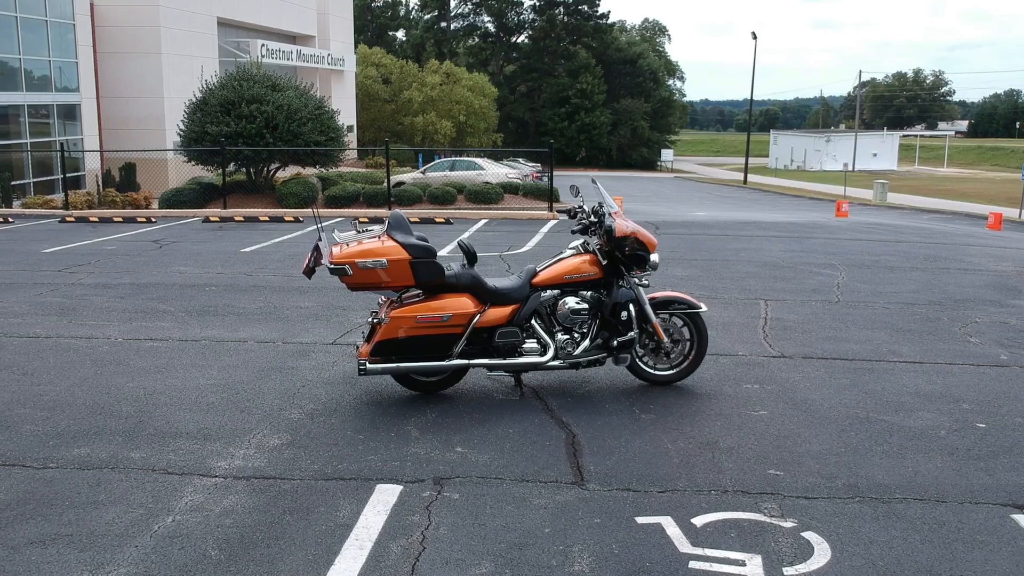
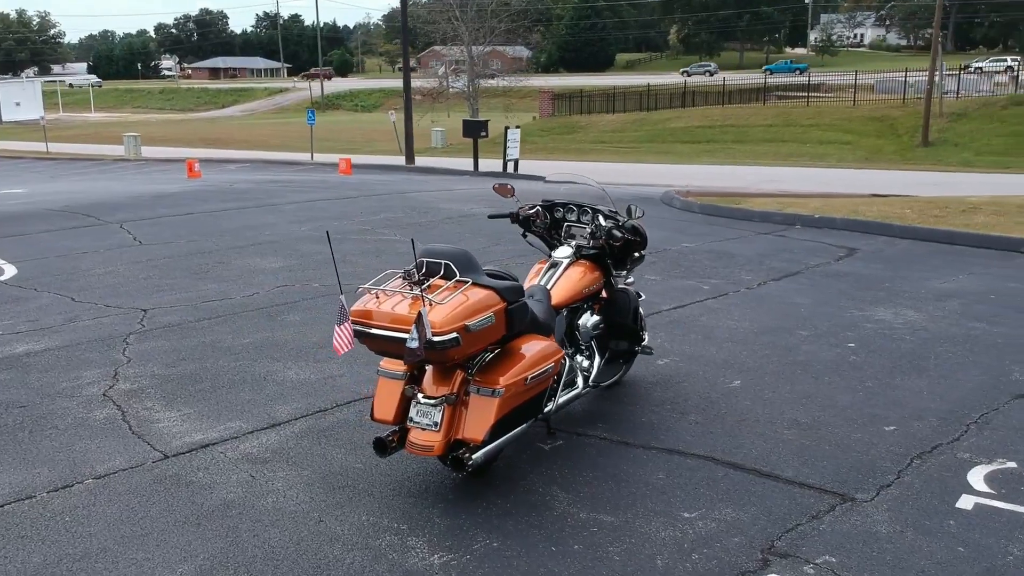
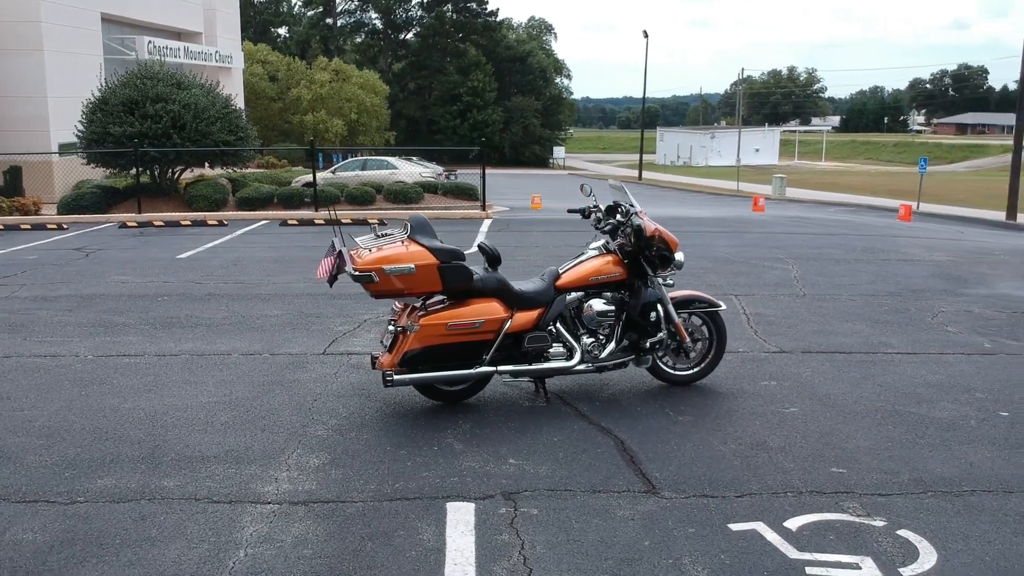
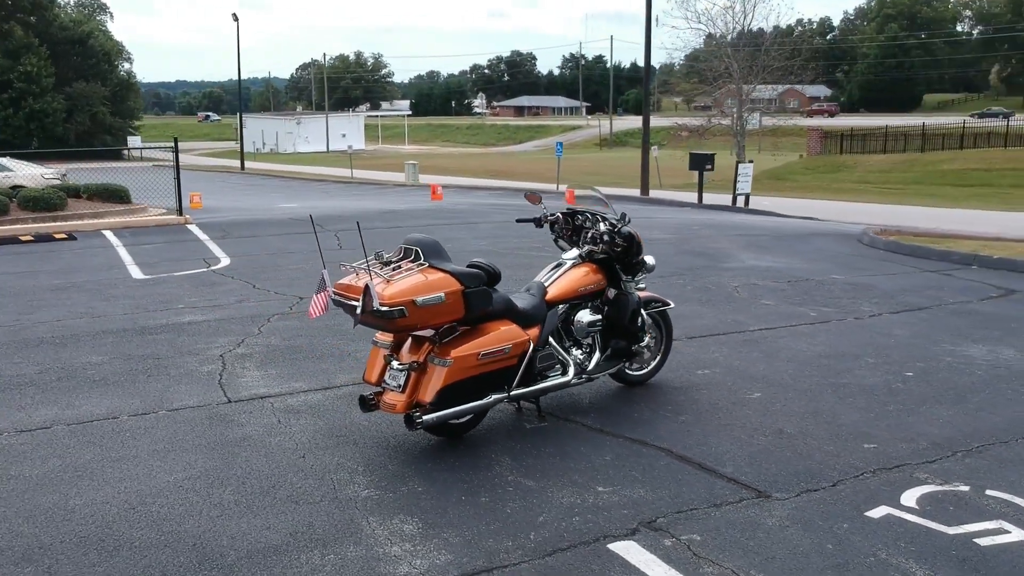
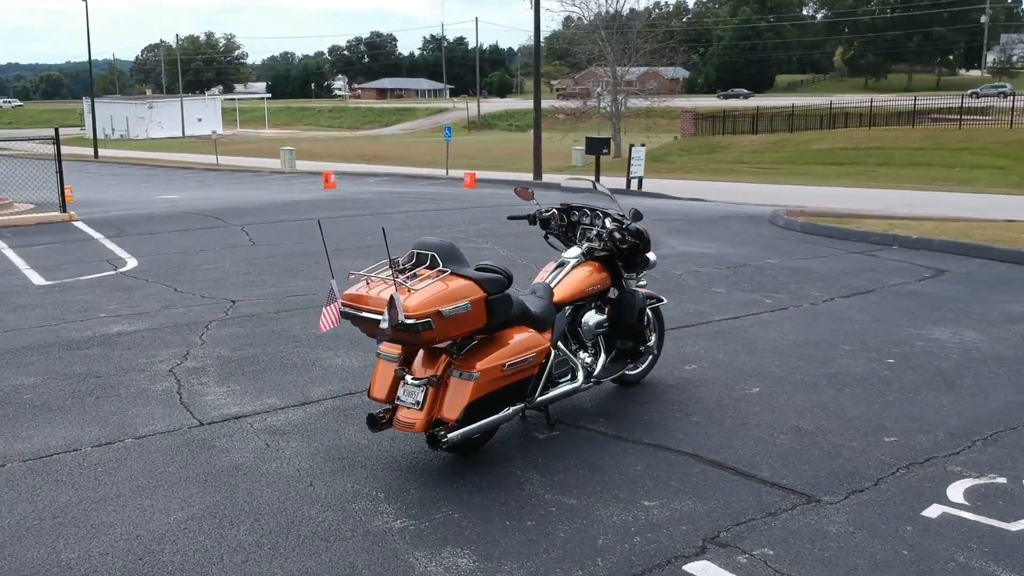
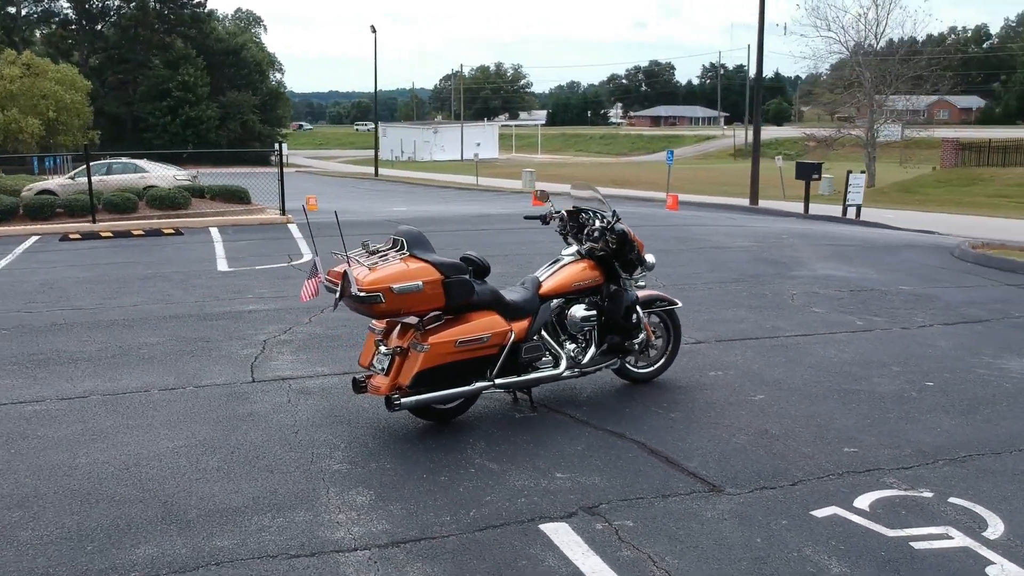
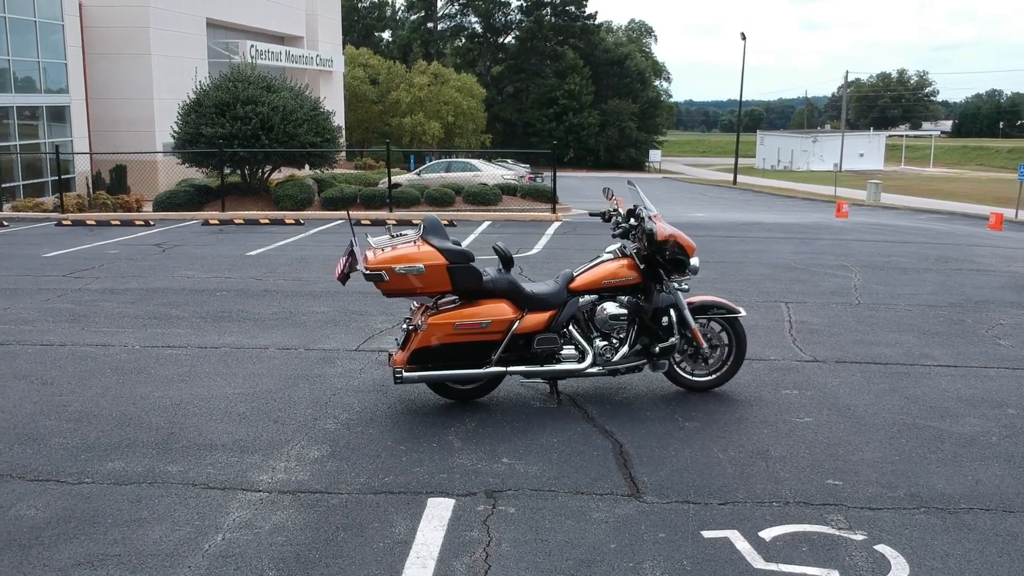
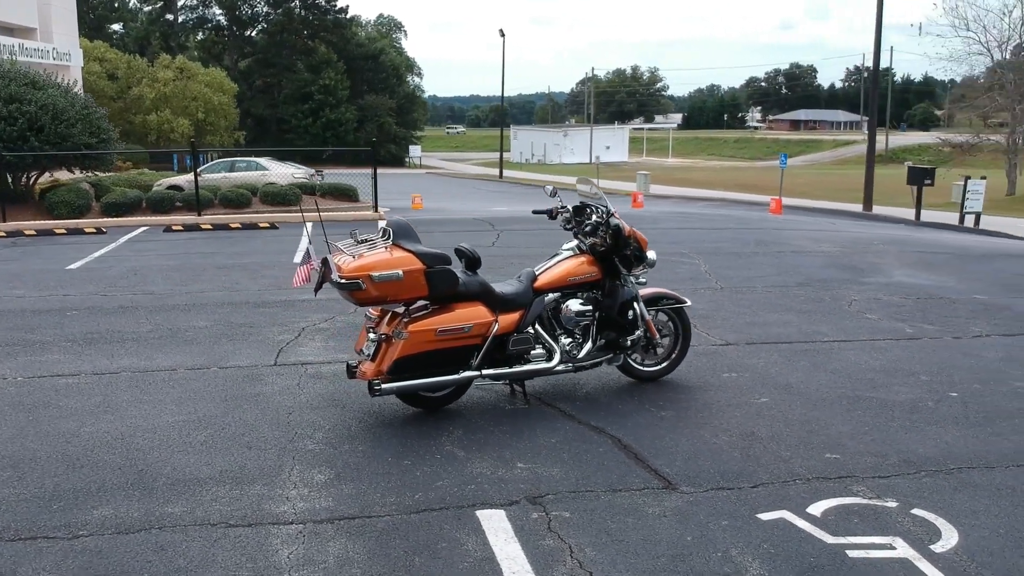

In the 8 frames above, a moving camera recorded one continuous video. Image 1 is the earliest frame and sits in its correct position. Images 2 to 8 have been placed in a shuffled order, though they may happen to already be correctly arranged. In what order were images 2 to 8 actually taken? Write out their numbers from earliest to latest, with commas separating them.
7, 3, 8, 6, 4, 5, 2
